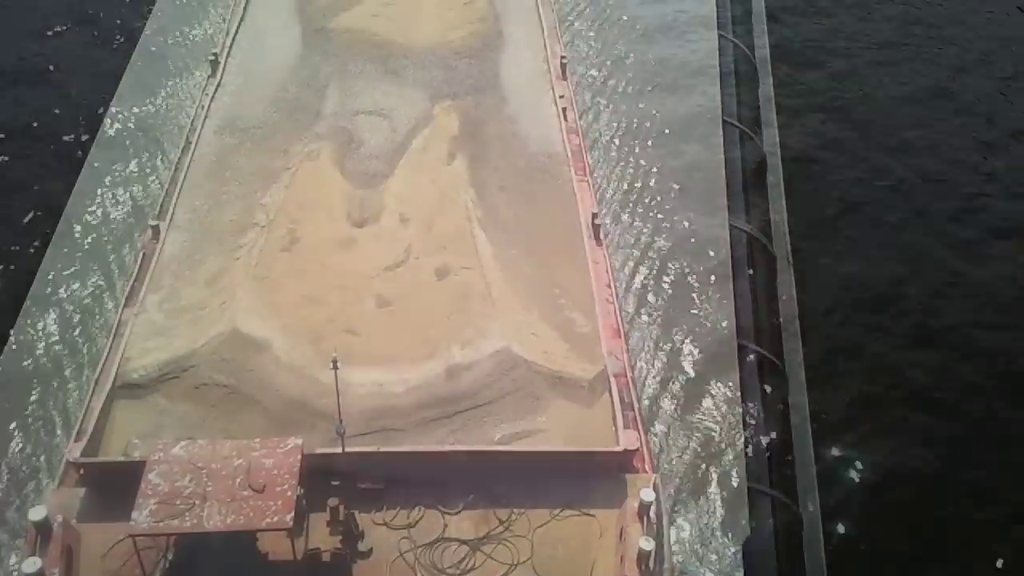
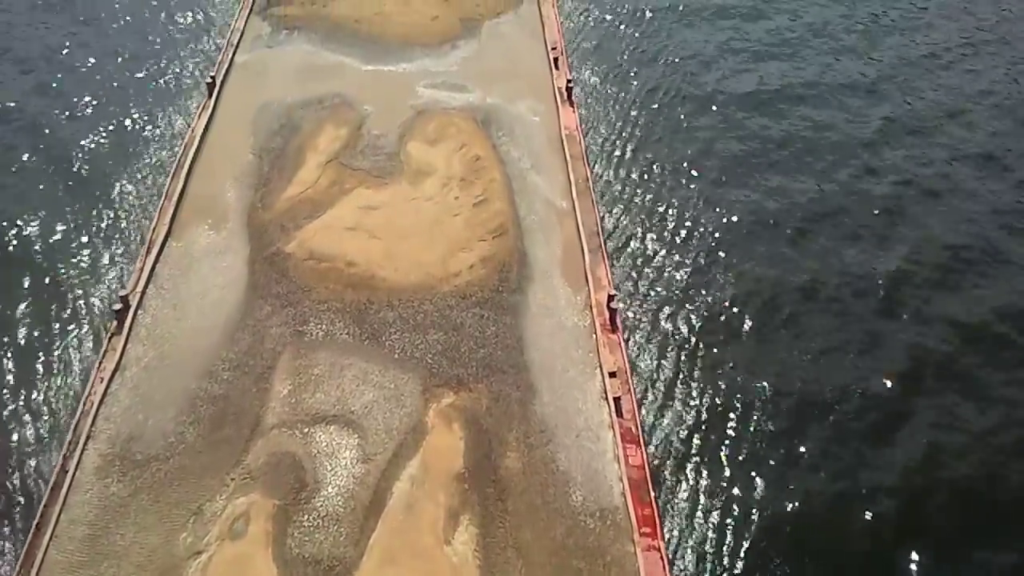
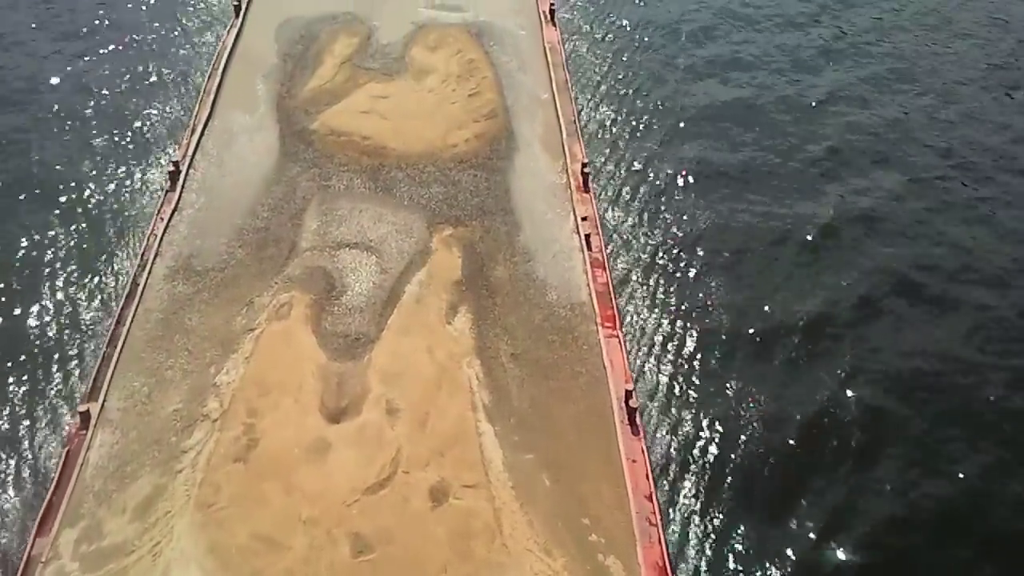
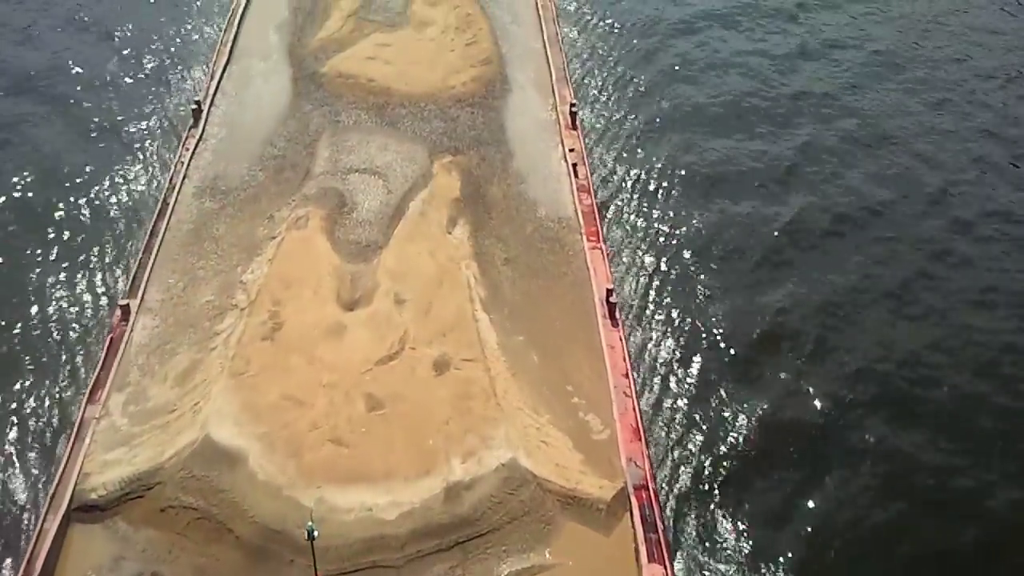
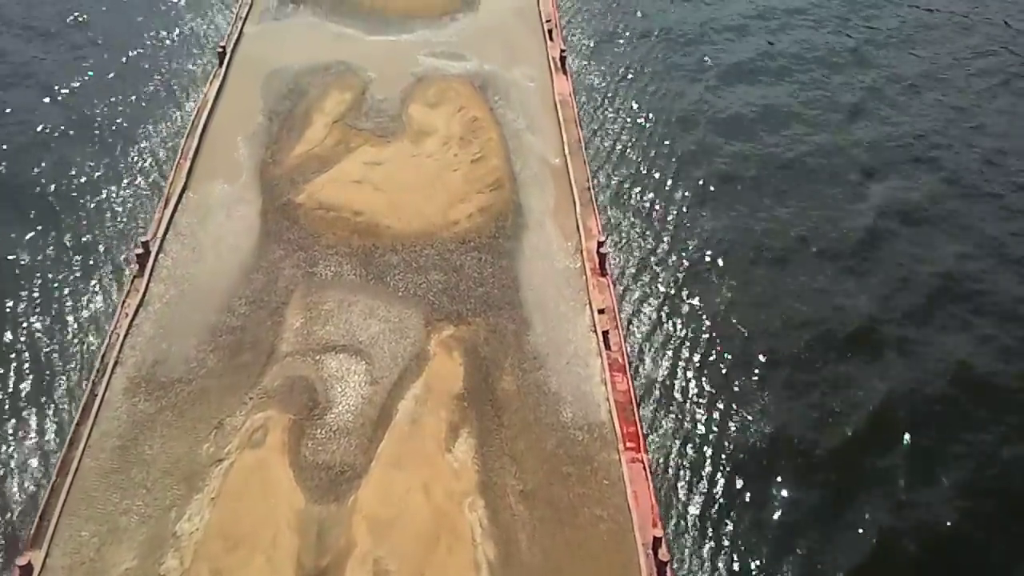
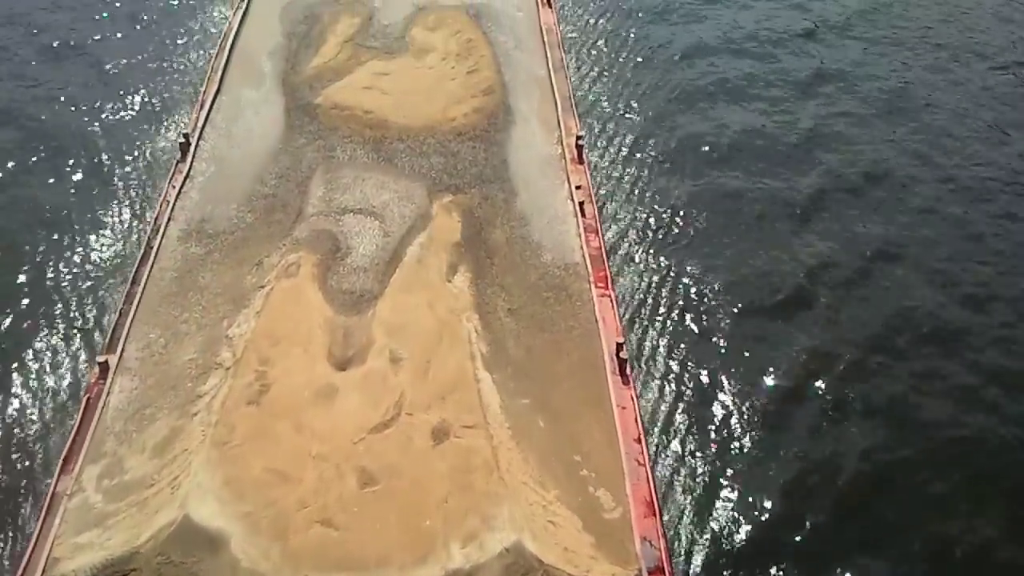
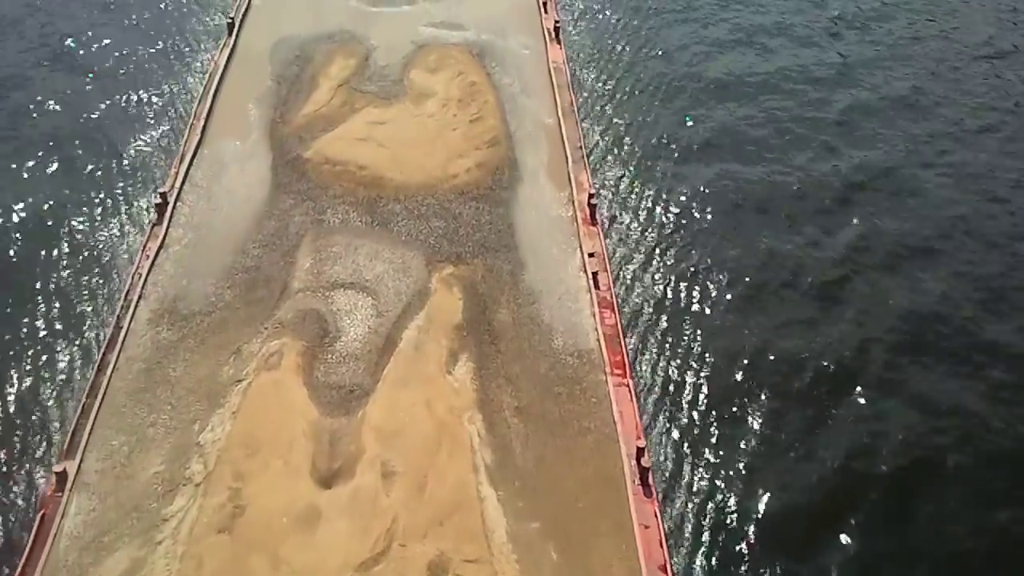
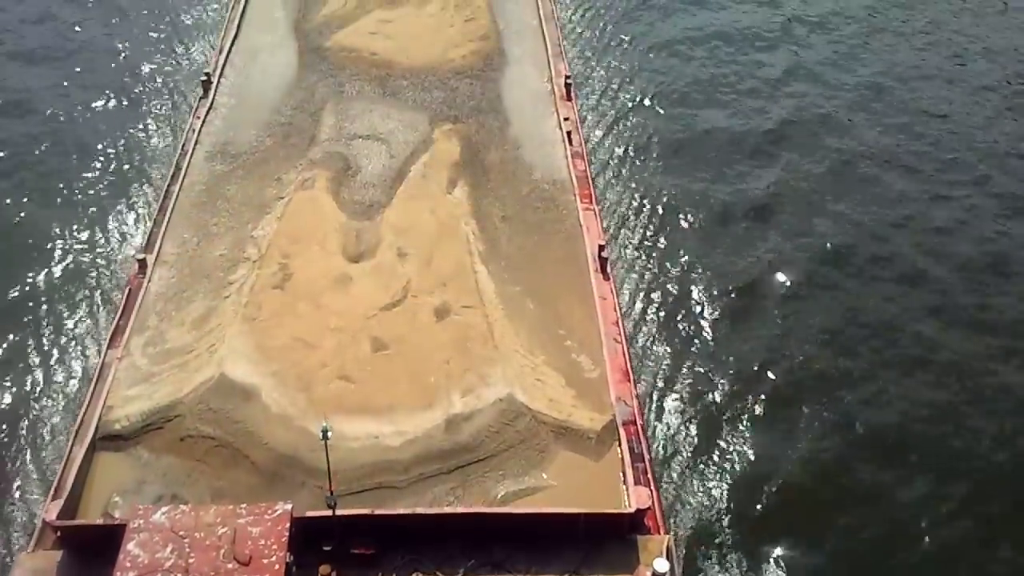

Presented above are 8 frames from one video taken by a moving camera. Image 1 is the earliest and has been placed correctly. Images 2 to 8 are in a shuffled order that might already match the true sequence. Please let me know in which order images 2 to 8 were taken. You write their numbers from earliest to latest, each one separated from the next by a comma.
8, 4, 6, 3, 7, 5, 2
